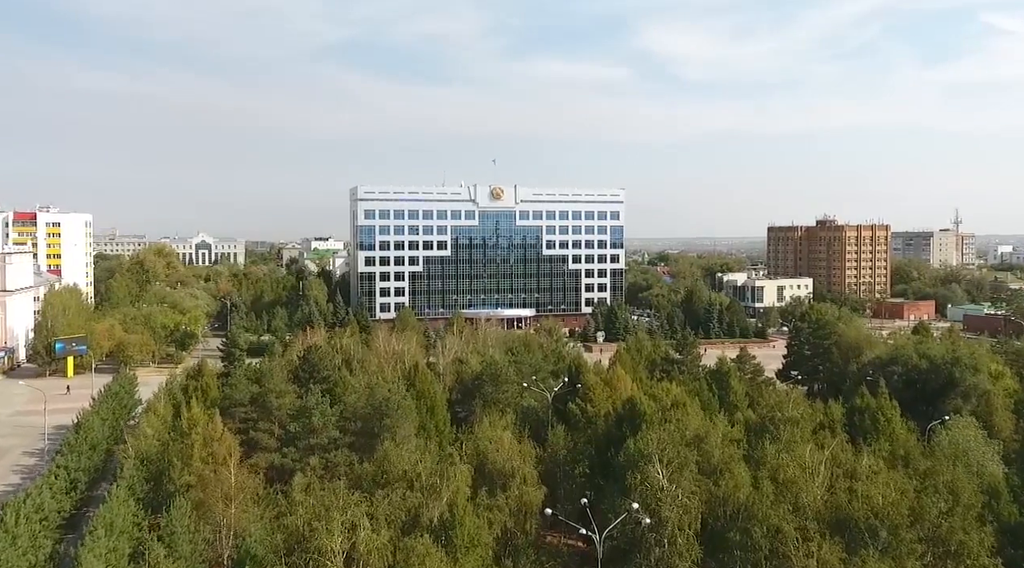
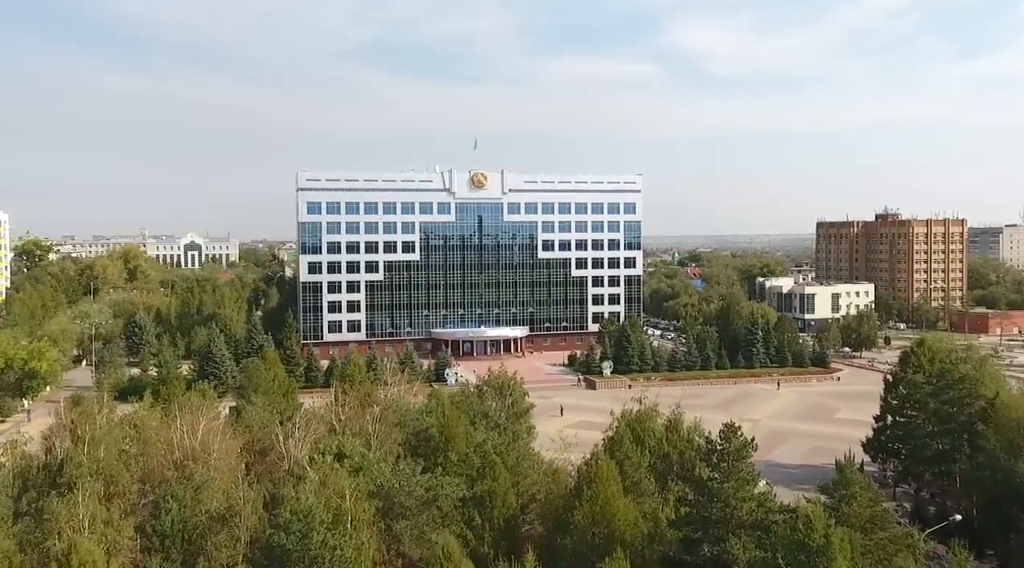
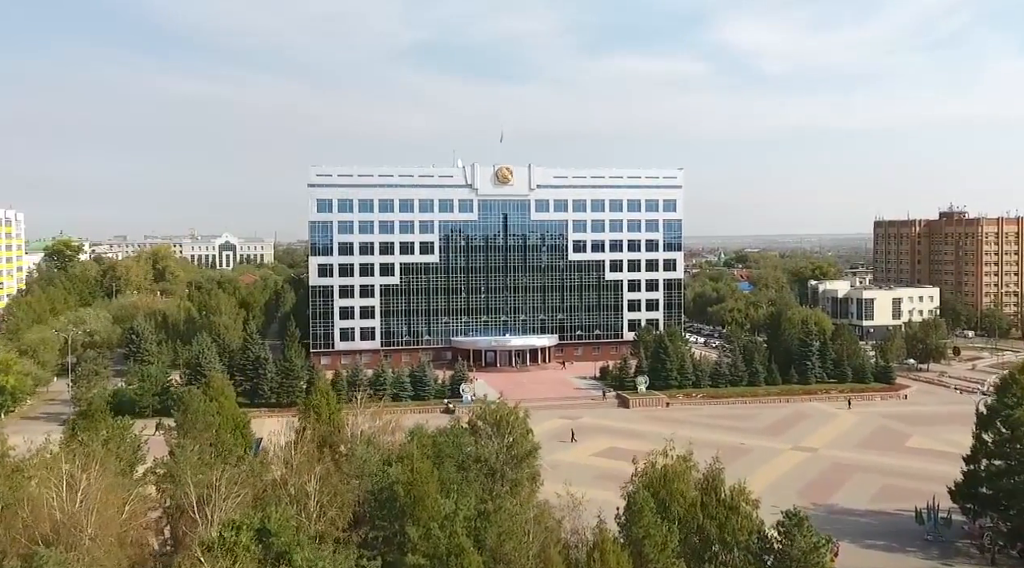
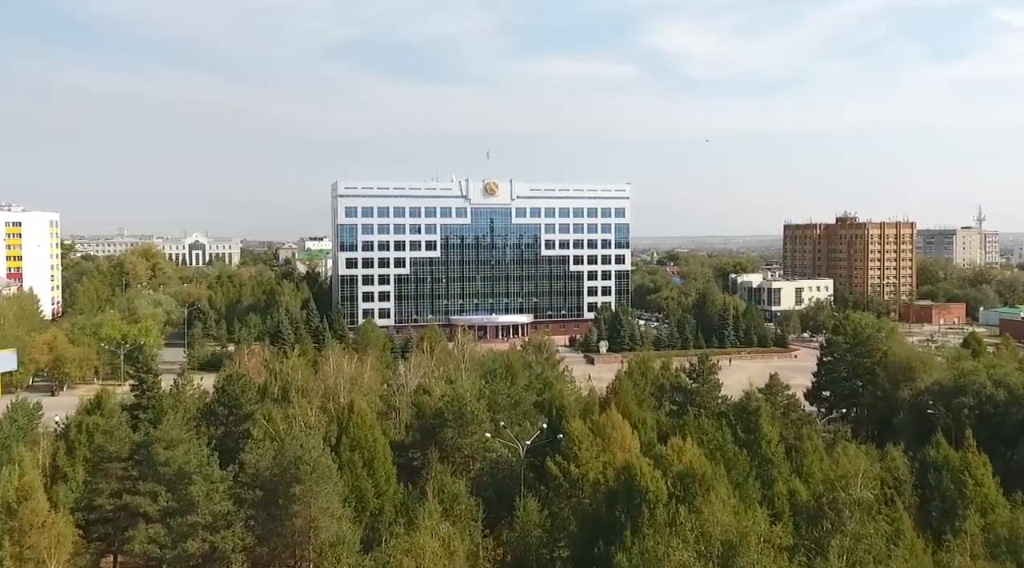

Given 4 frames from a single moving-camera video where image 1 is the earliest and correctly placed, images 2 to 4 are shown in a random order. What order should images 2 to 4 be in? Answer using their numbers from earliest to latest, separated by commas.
4, 2, 3
